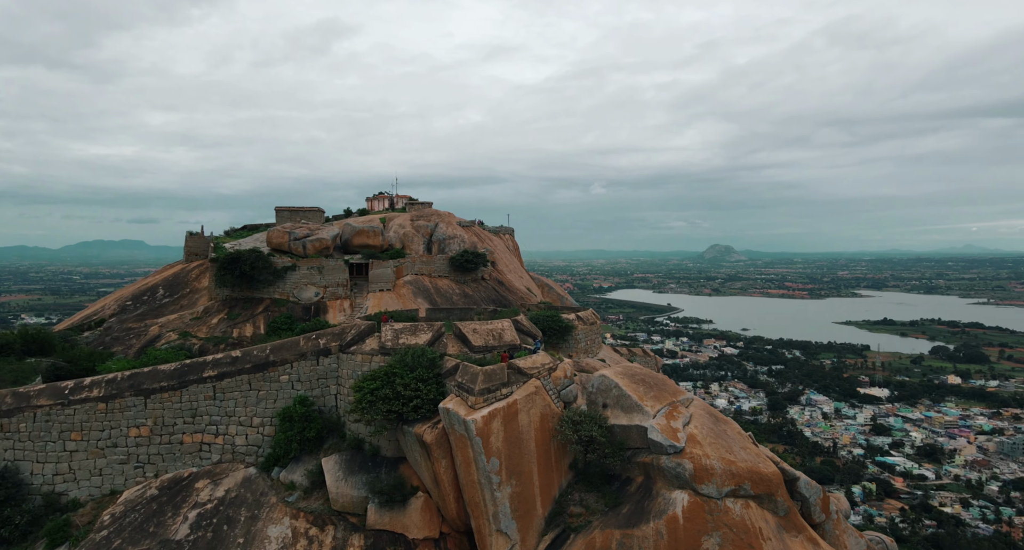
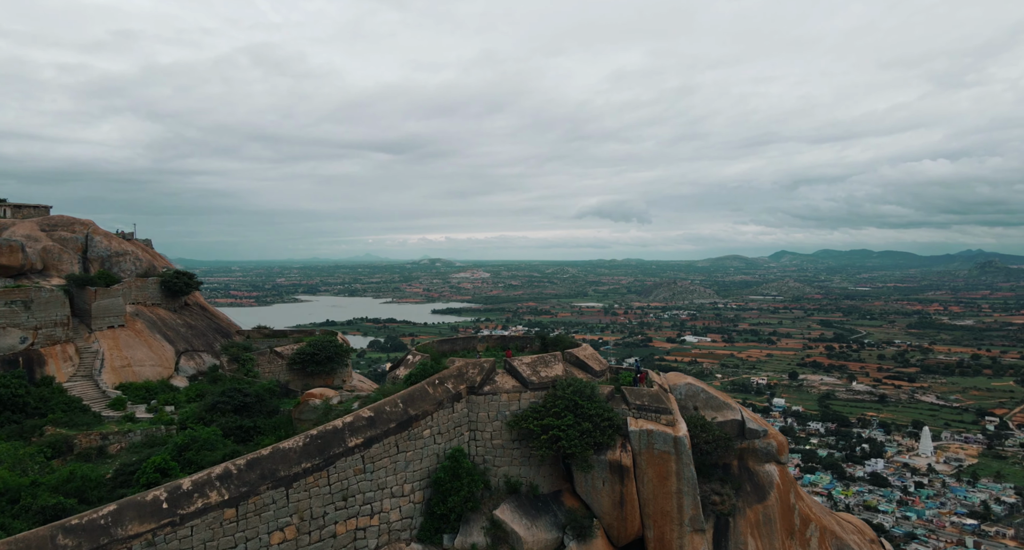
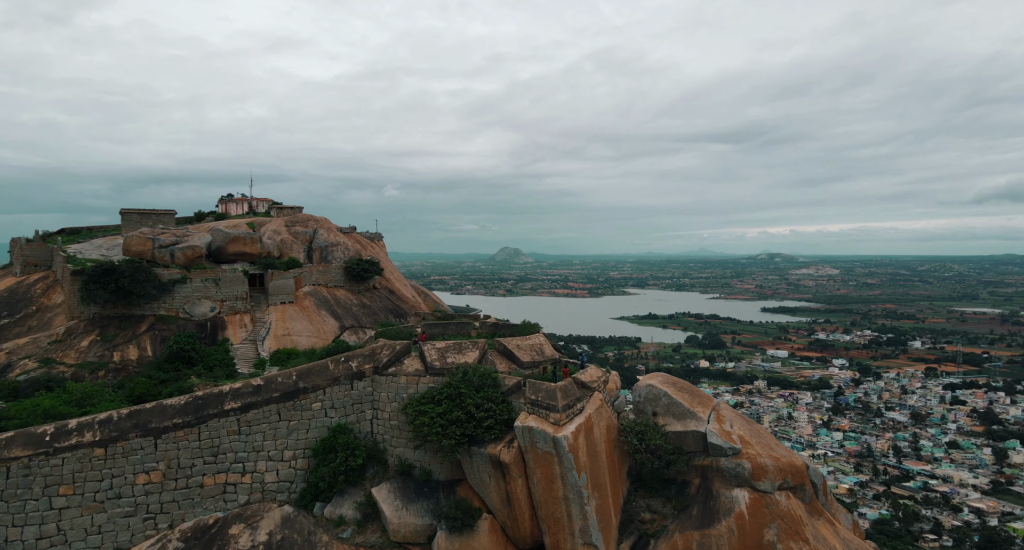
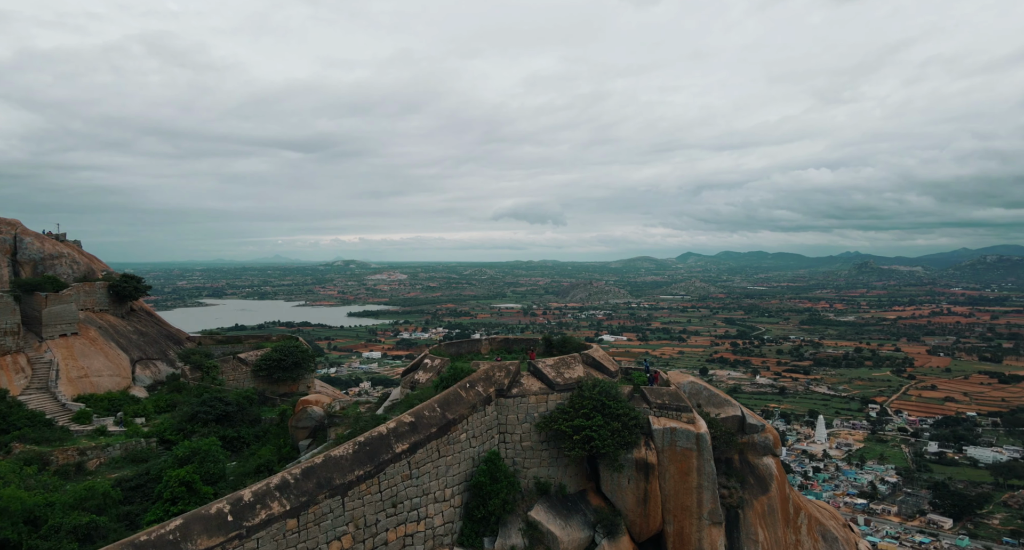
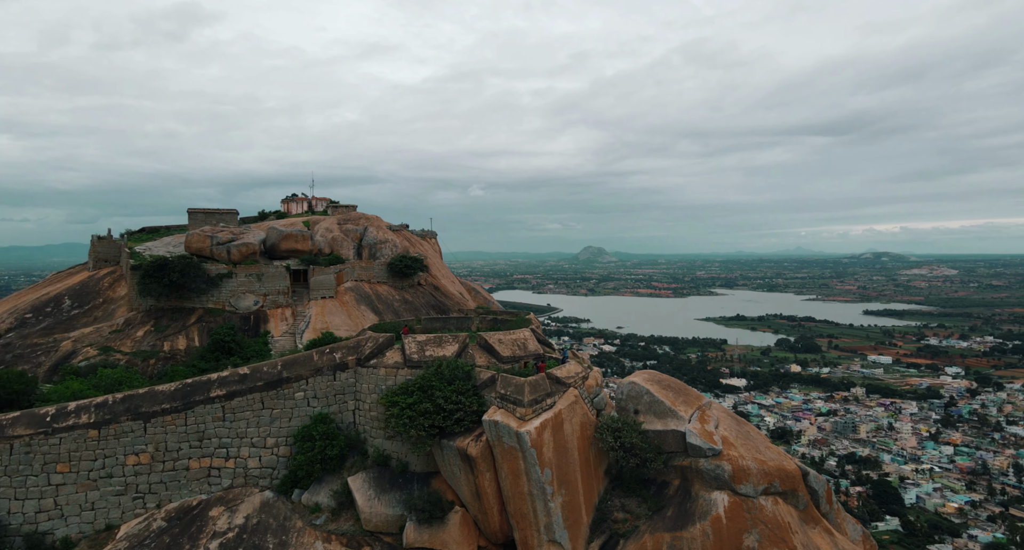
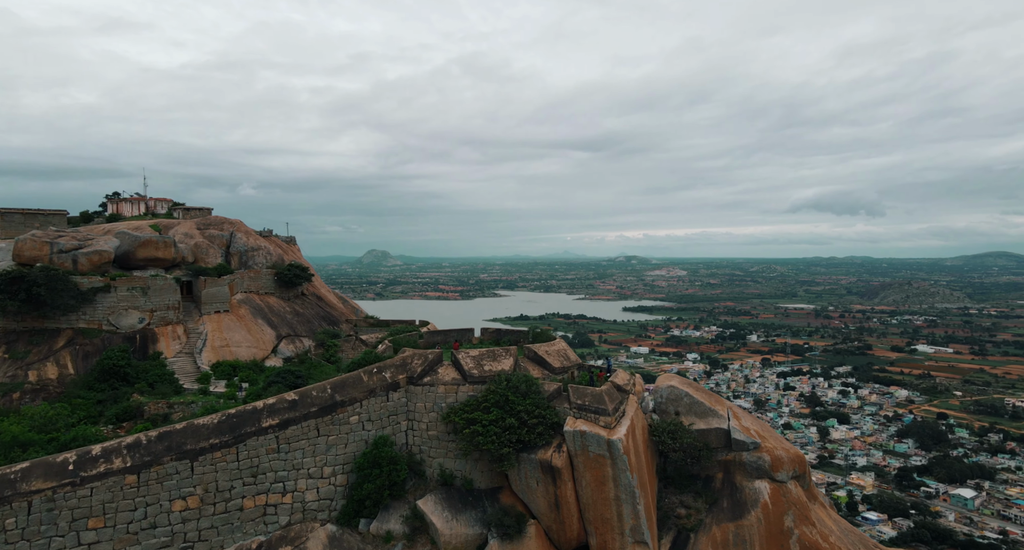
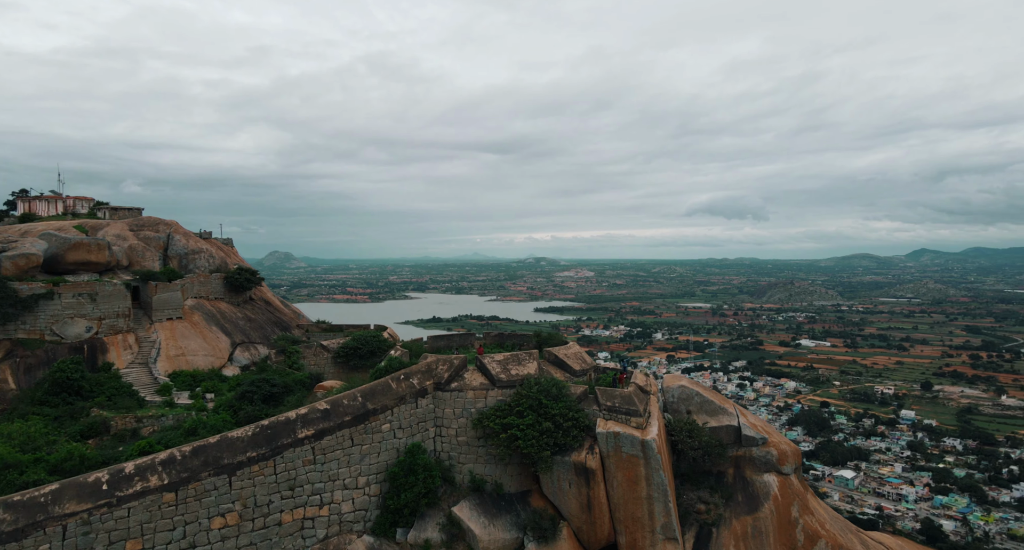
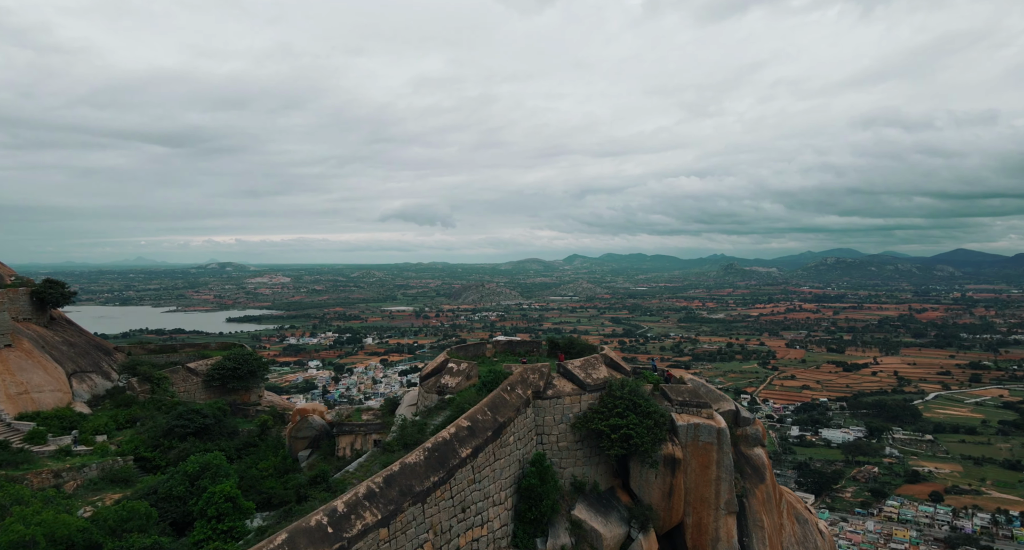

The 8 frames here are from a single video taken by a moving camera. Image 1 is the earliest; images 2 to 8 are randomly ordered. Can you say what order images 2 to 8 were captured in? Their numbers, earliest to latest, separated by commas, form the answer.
5, 3, 6, 7, 2, 4, 8
